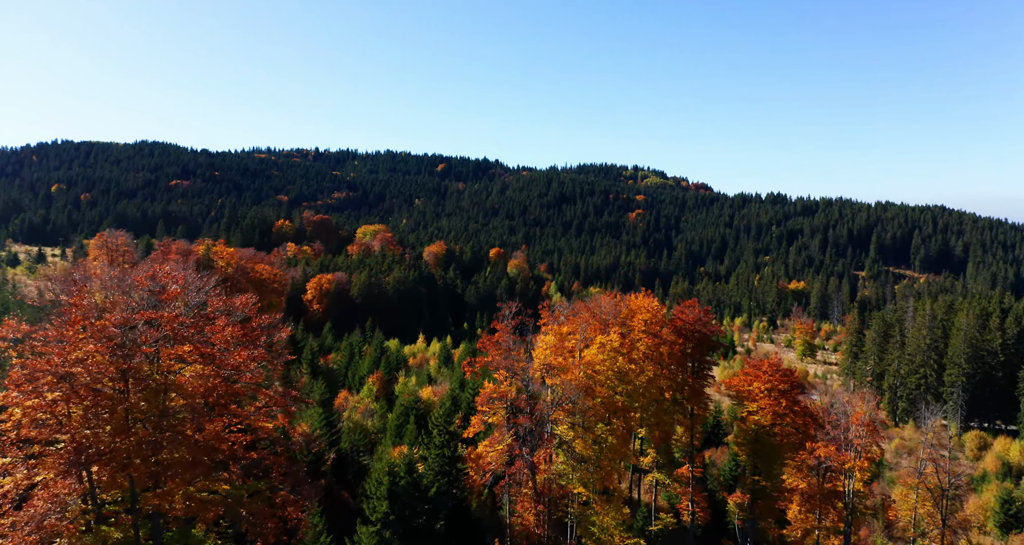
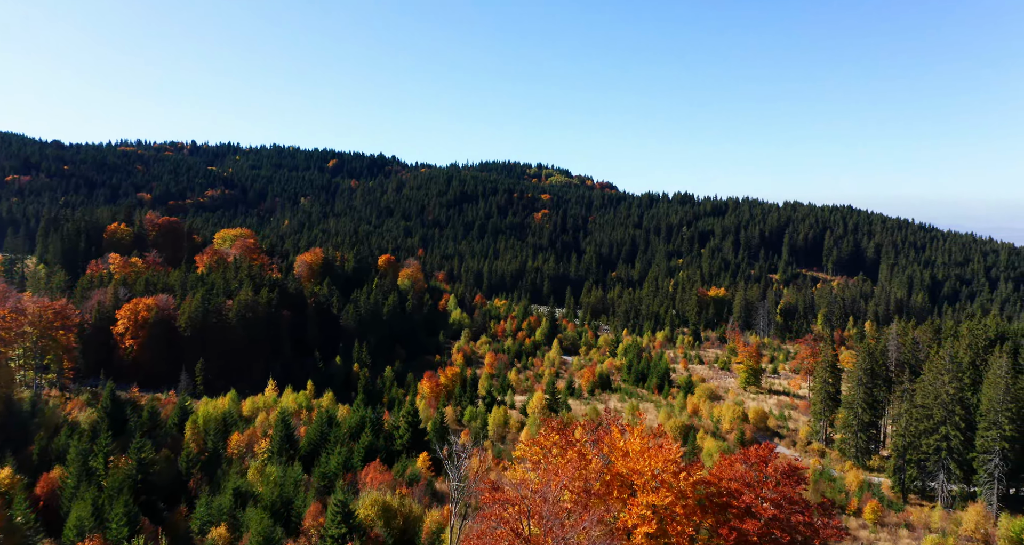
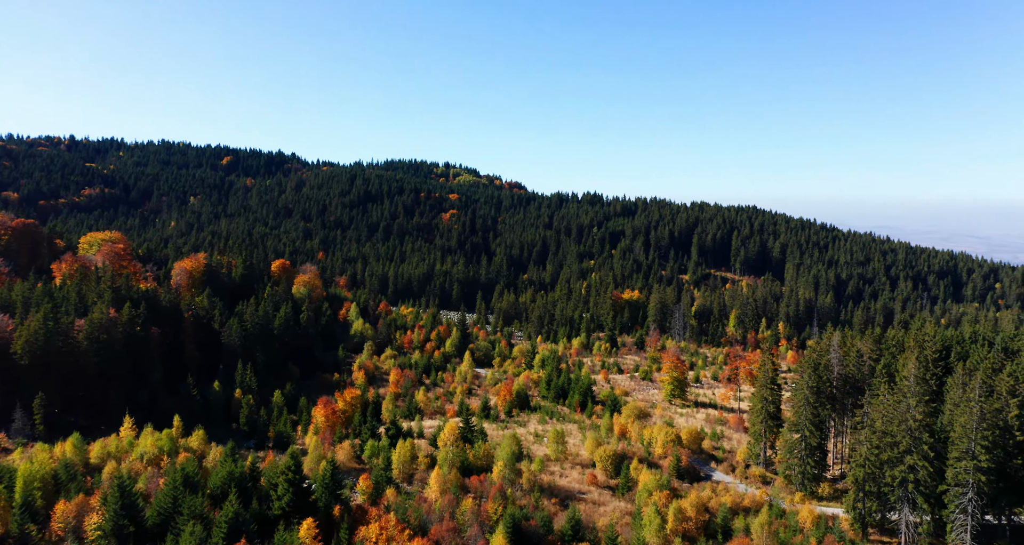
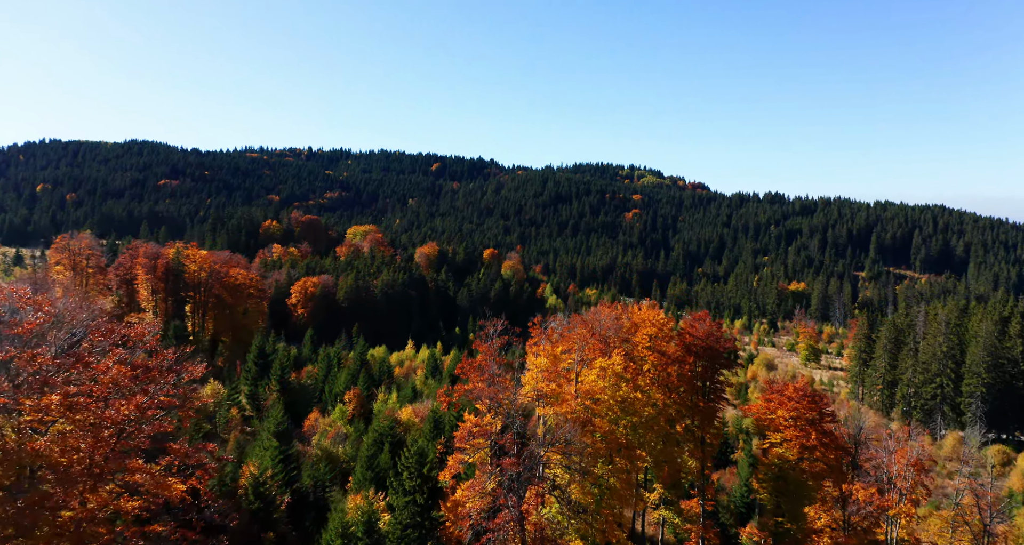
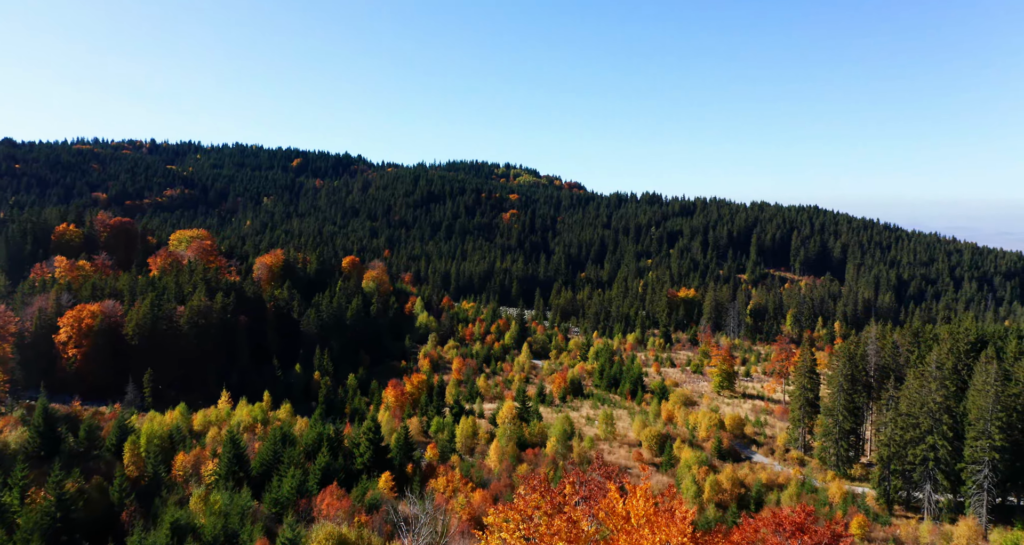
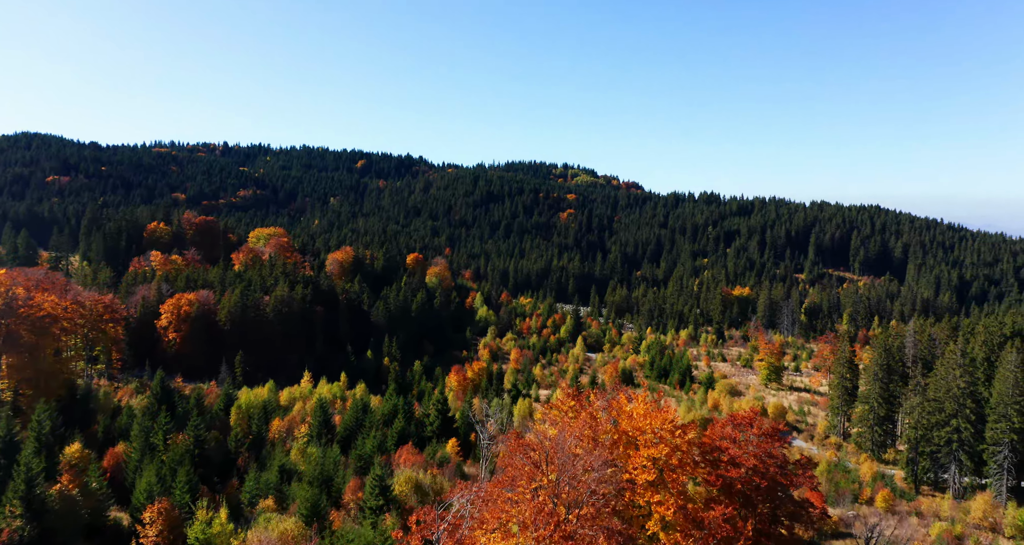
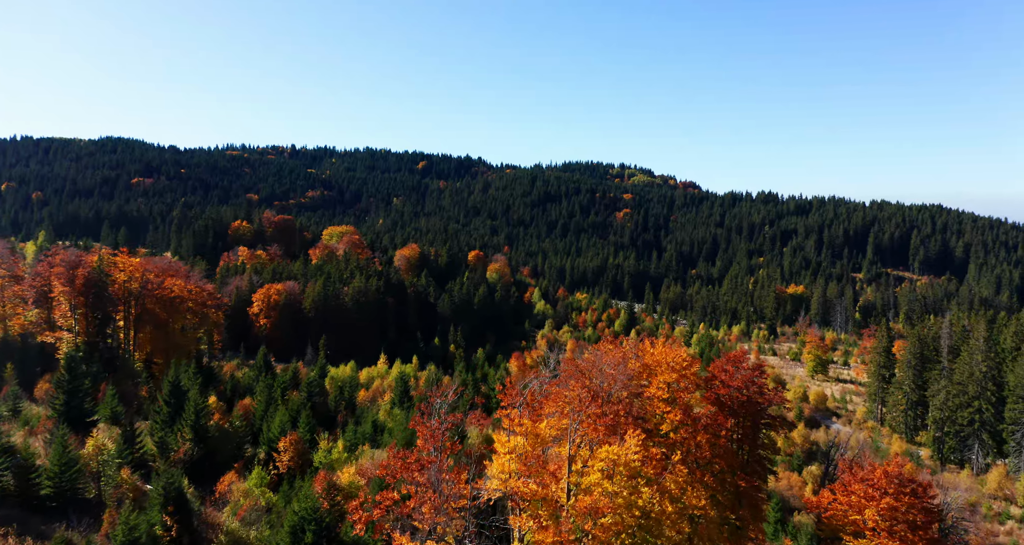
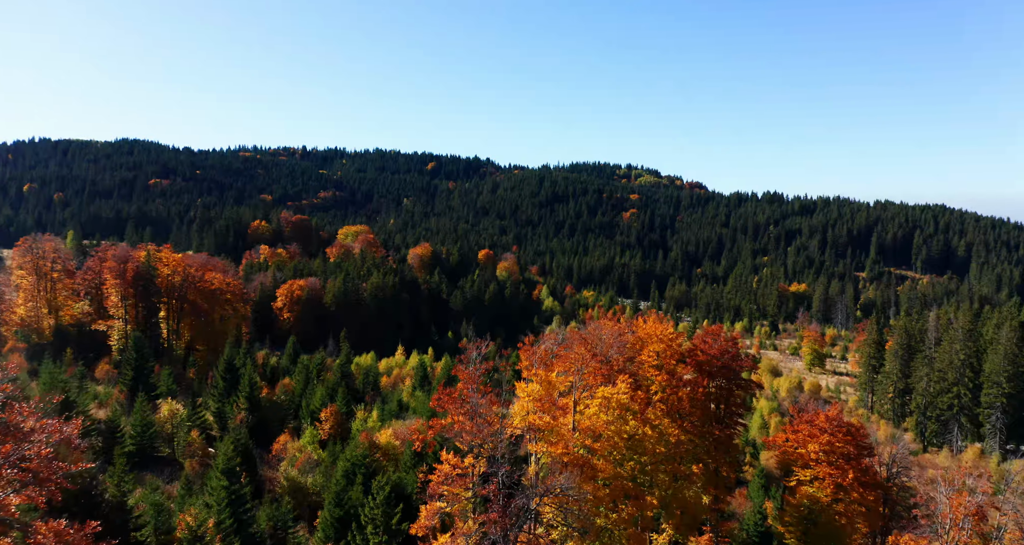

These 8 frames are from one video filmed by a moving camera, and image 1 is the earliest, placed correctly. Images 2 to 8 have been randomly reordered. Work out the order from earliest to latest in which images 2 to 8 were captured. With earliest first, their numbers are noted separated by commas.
4, 8, 7, 6, 2, 5, 3
